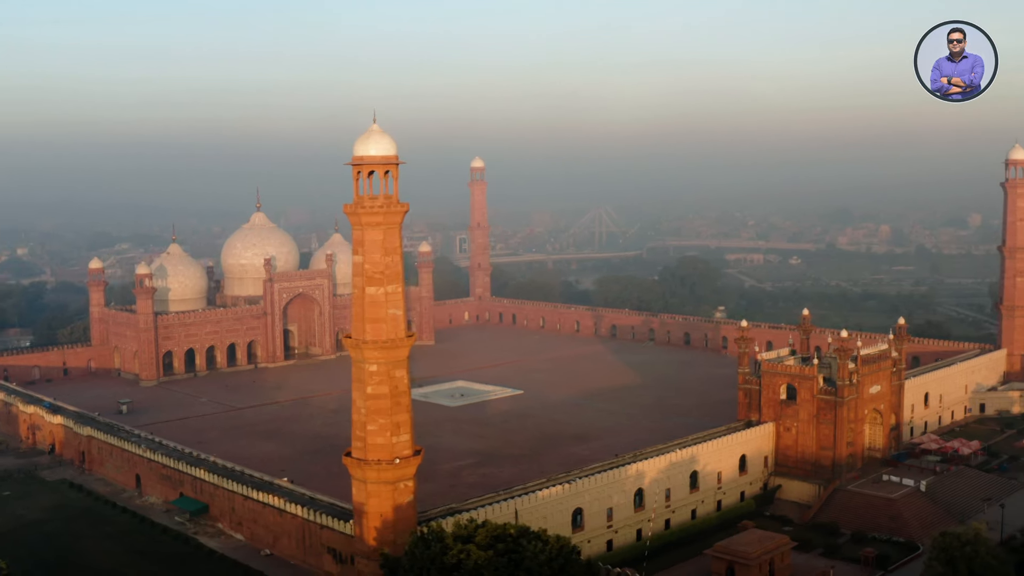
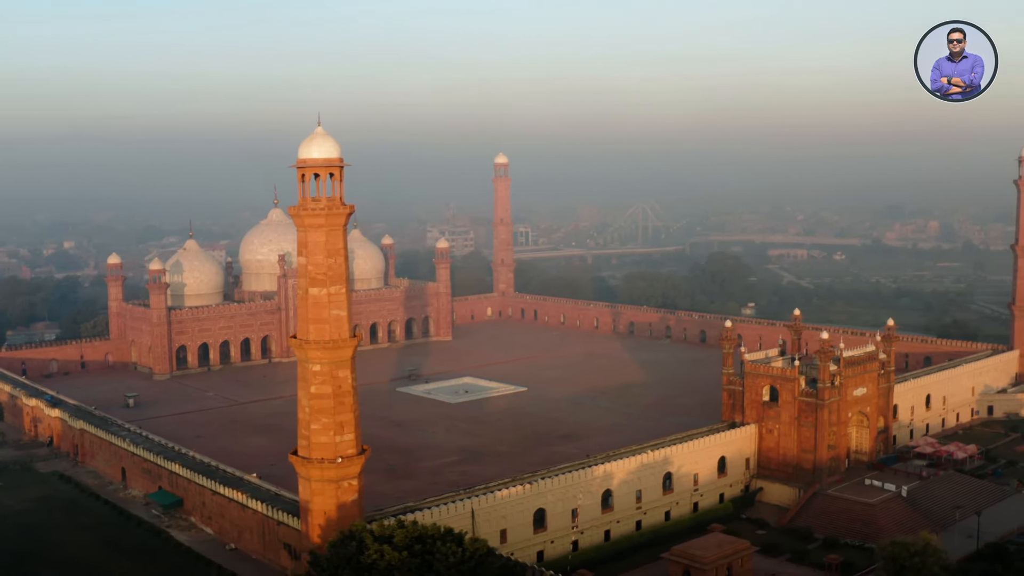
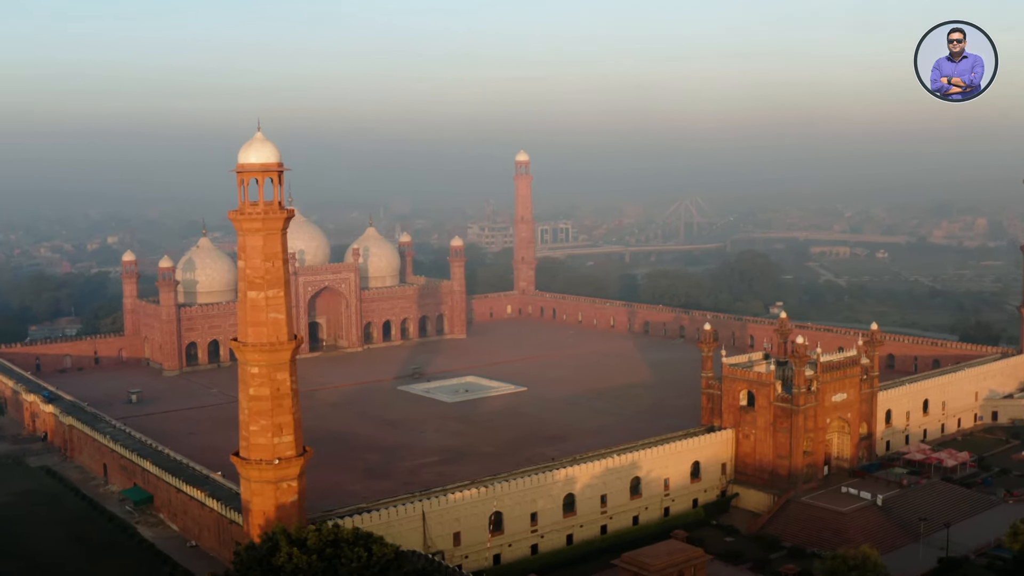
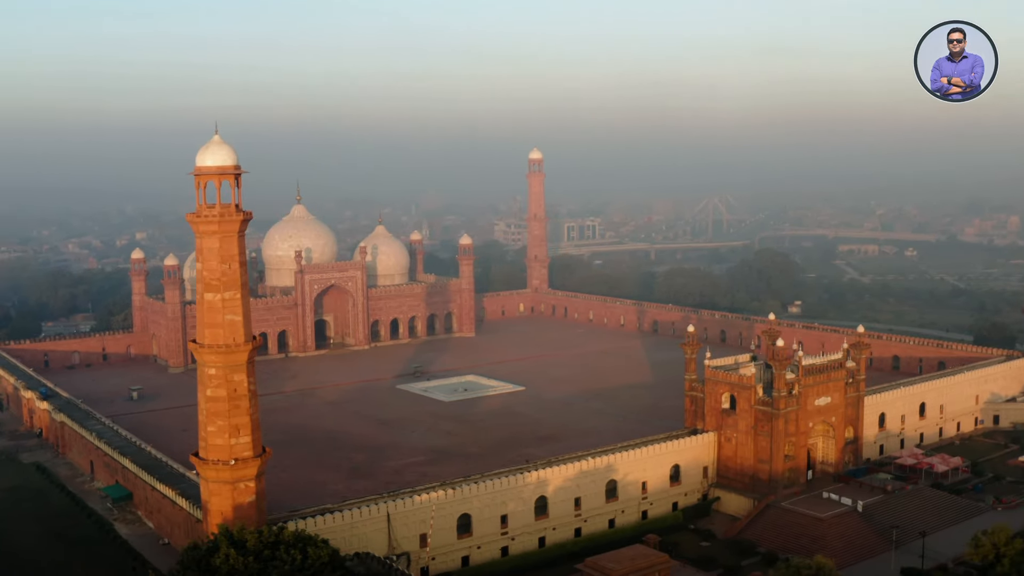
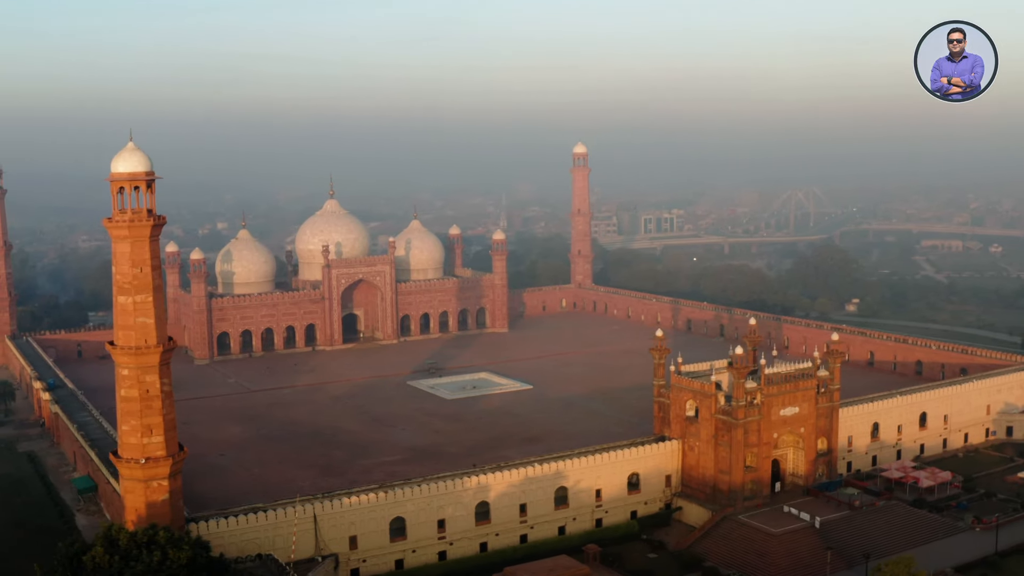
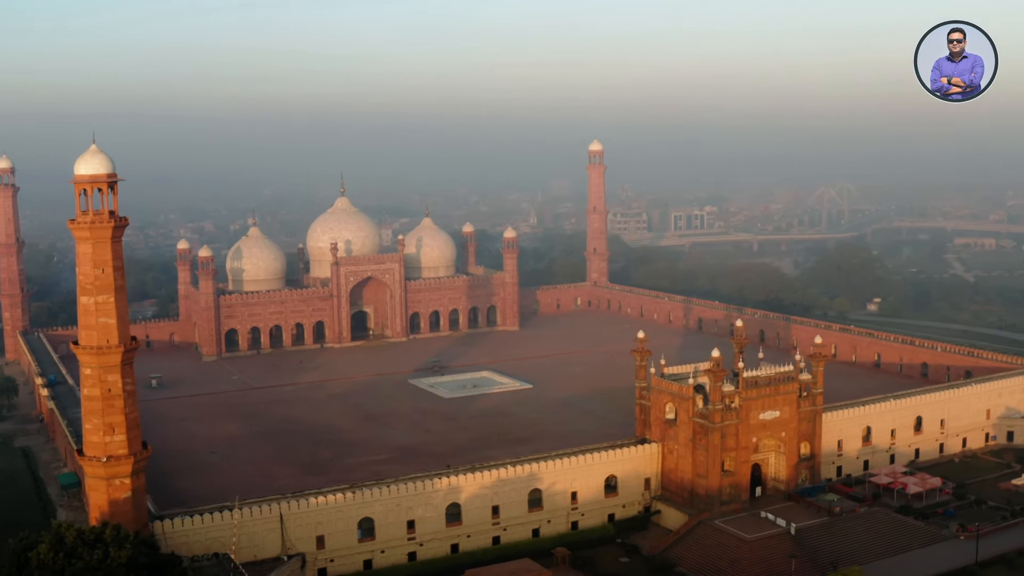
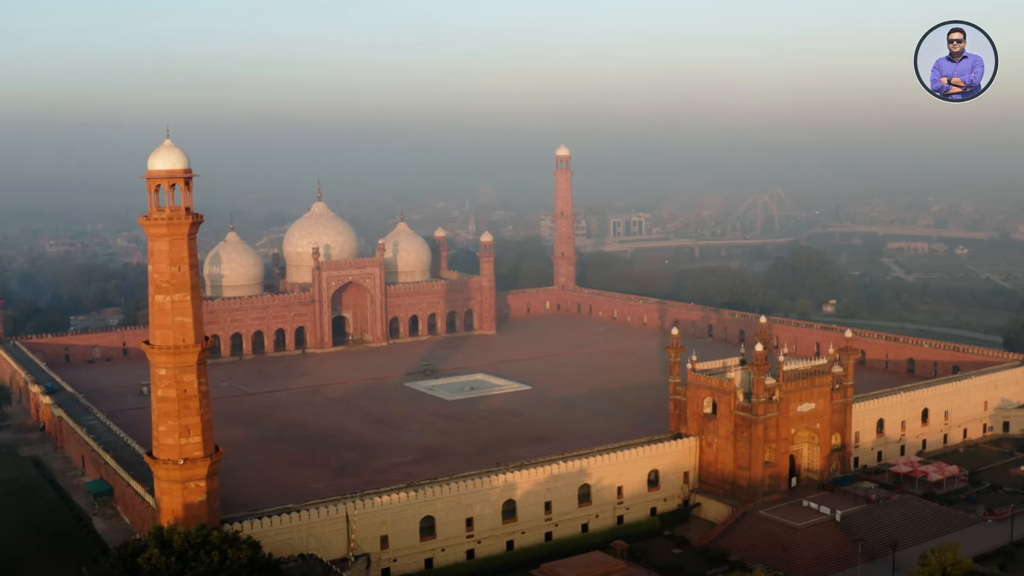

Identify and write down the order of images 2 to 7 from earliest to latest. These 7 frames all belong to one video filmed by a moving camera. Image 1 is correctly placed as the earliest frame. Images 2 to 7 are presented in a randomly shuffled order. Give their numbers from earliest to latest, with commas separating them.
2, 3, 4, 7, 5, 6
